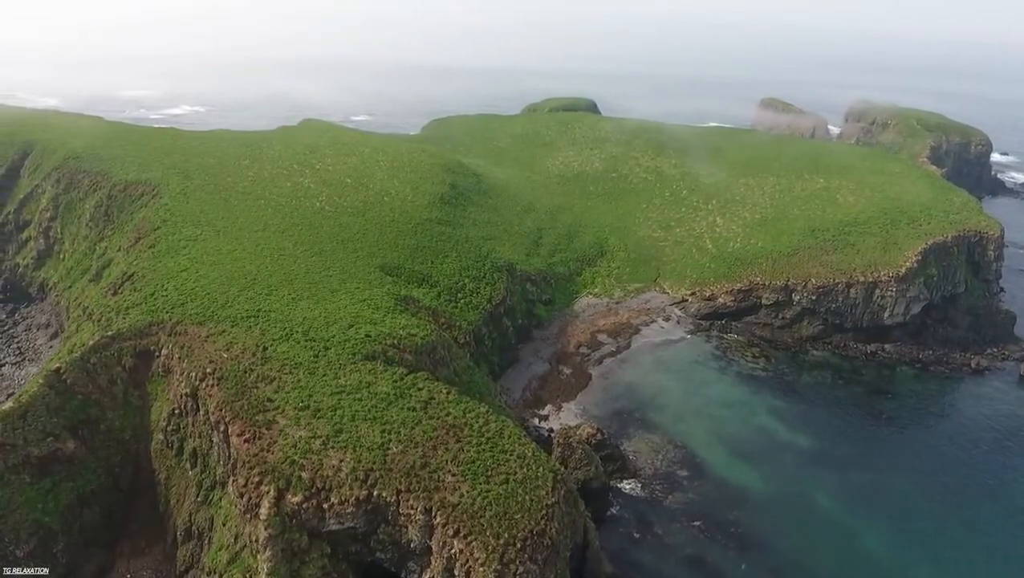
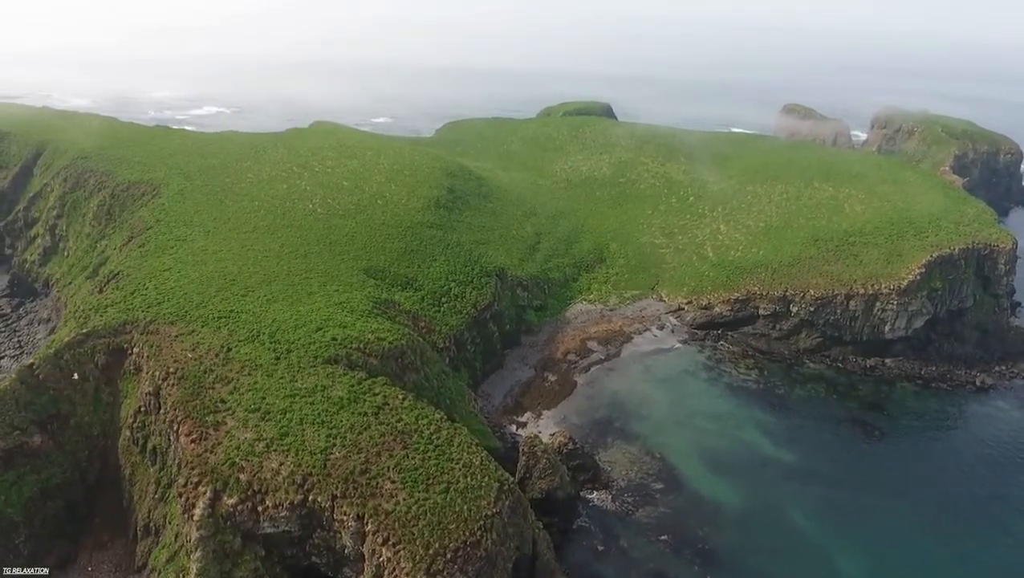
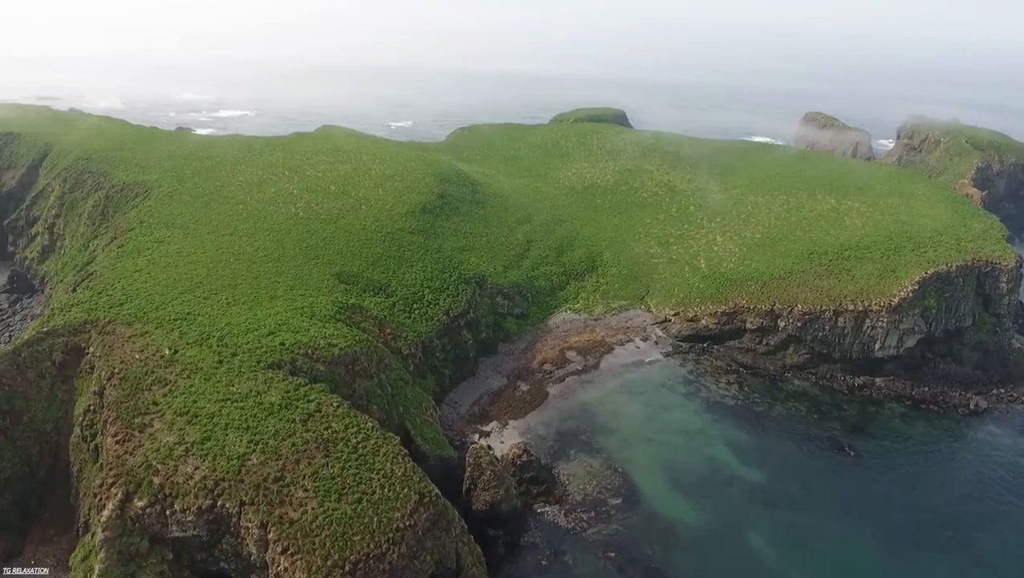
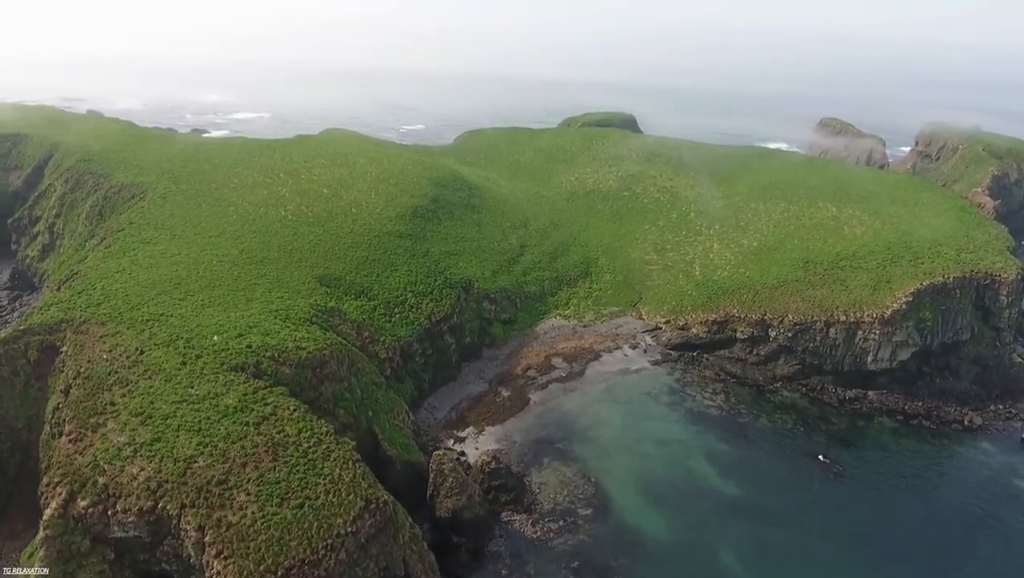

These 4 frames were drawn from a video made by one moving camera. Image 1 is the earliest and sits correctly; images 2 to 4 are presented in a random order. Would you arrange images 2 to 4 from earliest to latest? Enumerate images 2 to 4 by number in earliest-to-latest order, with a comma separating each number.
2, 3, 4
